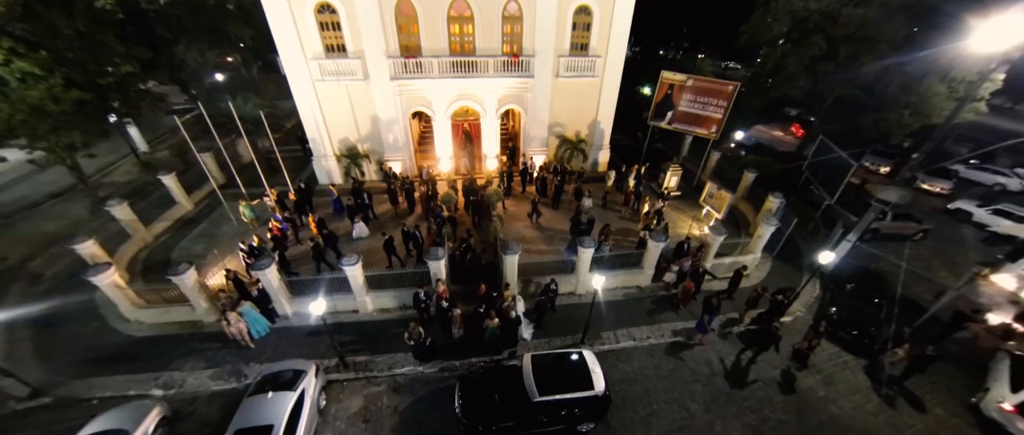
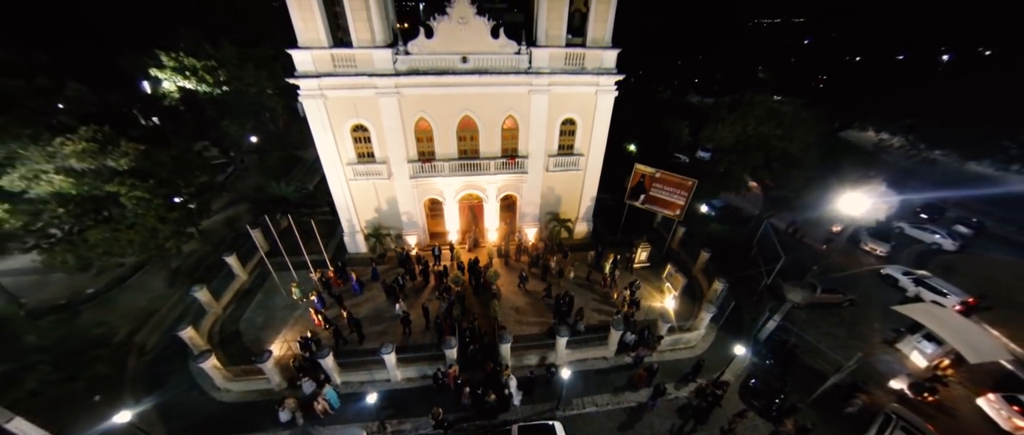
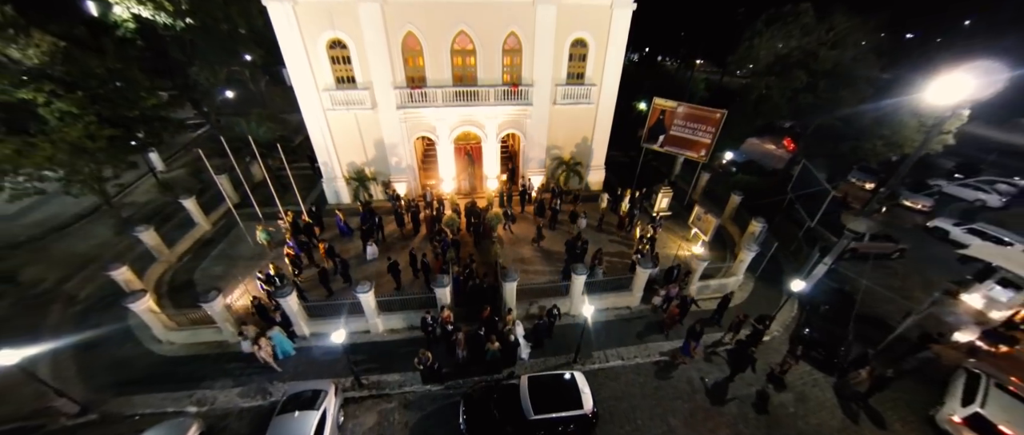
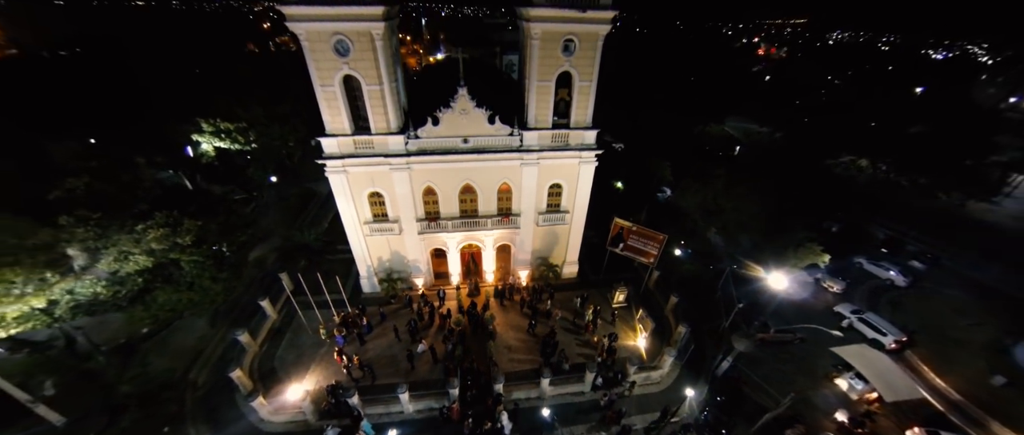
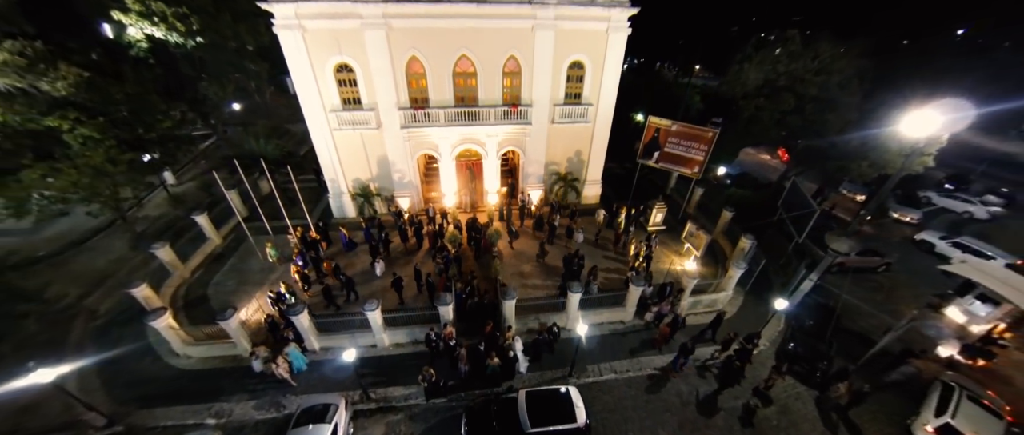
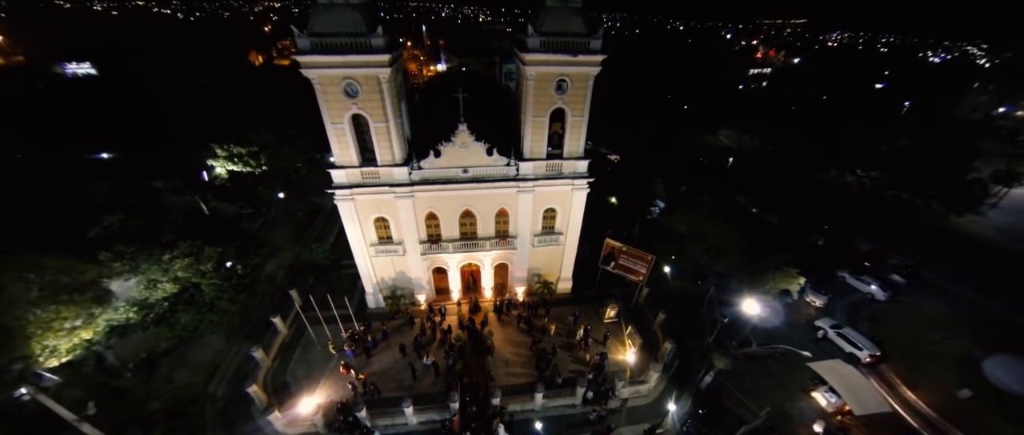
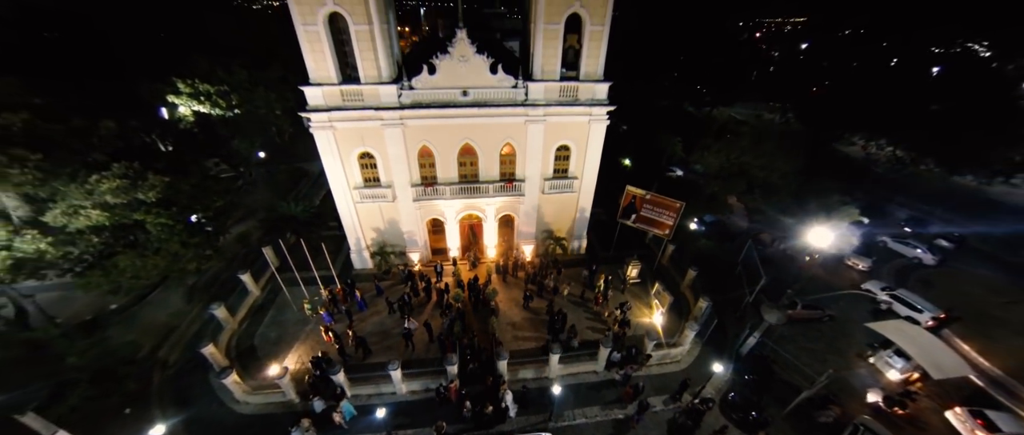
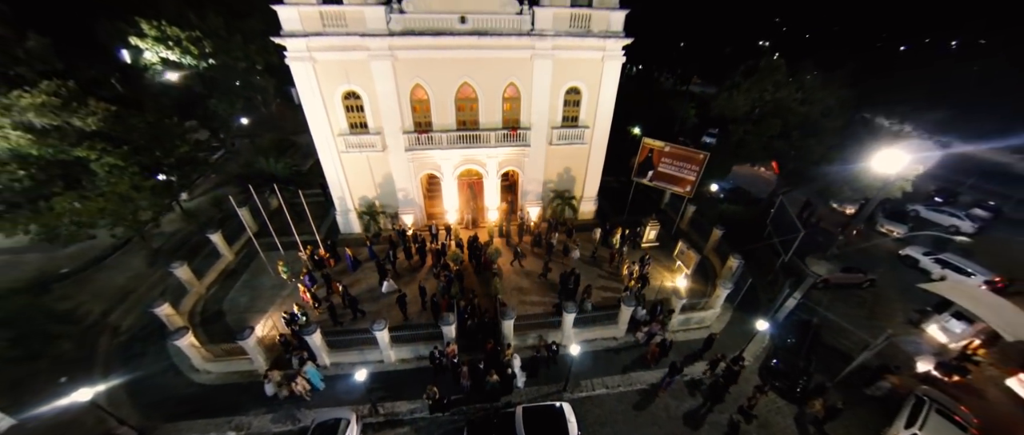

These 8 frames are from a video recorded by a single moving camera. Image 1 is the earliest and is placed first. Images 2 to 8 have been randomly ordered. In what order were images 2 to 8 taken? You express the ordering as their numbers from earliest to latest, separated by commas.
3, 5, 8, 2, 7, 4, 6
